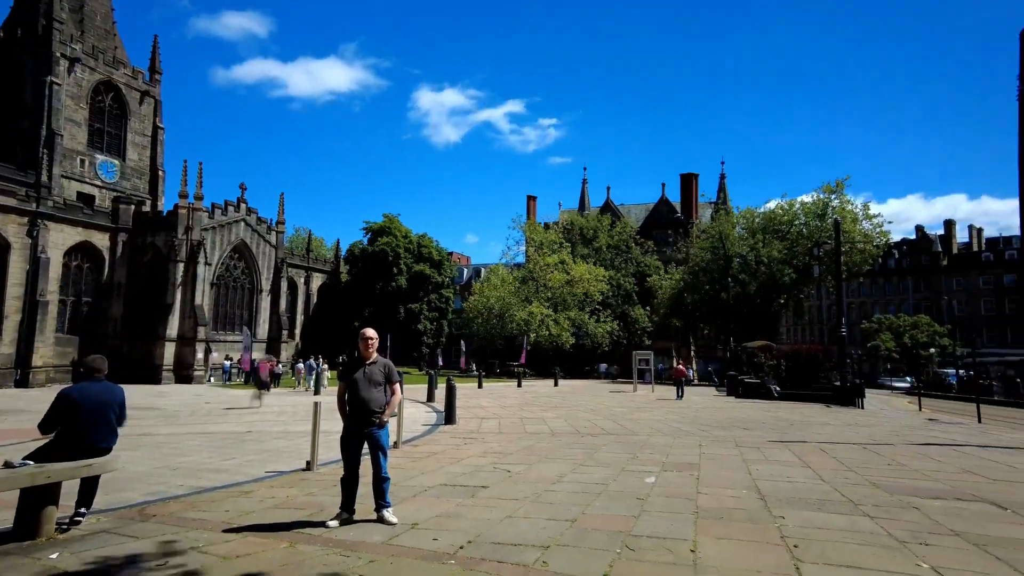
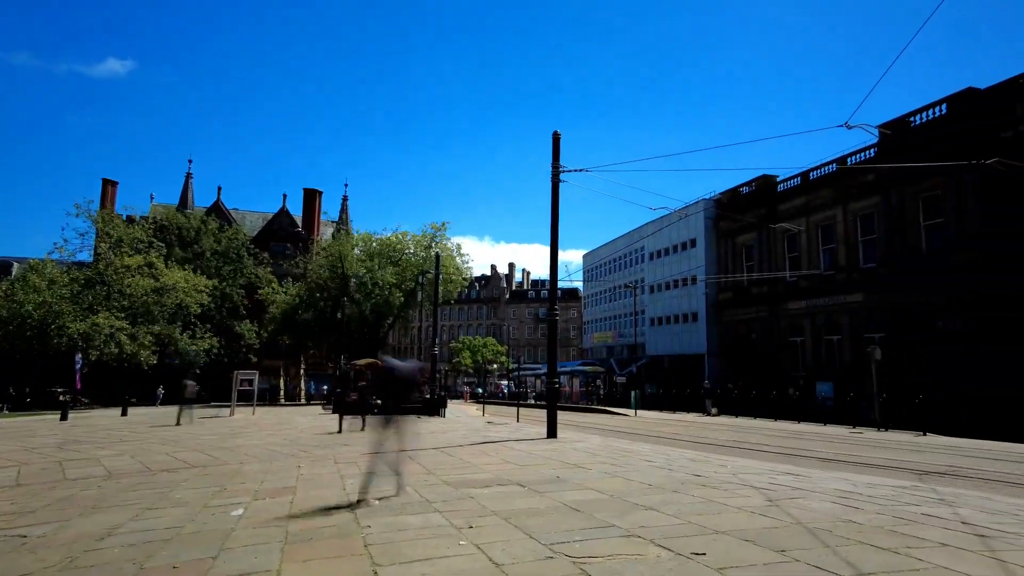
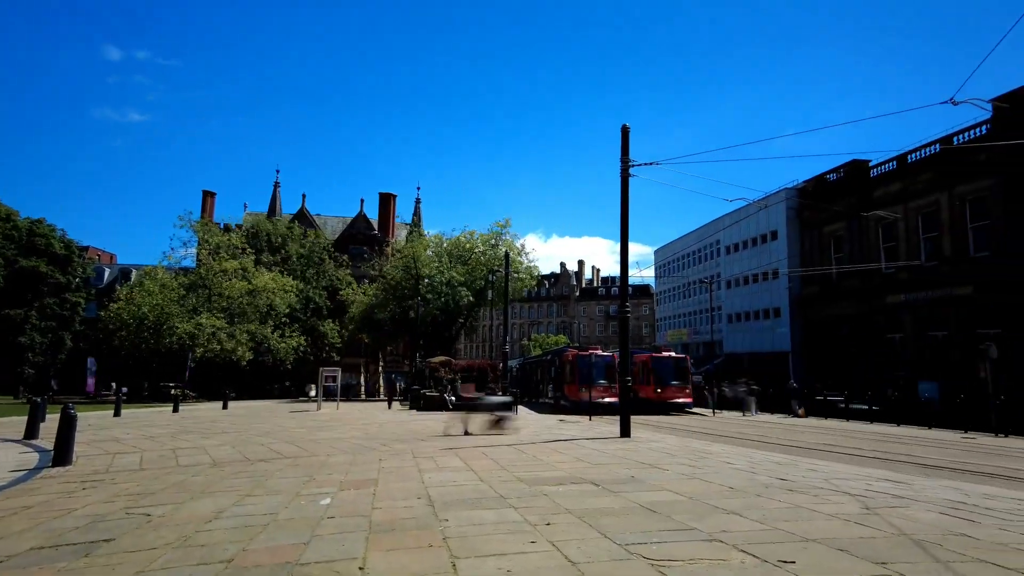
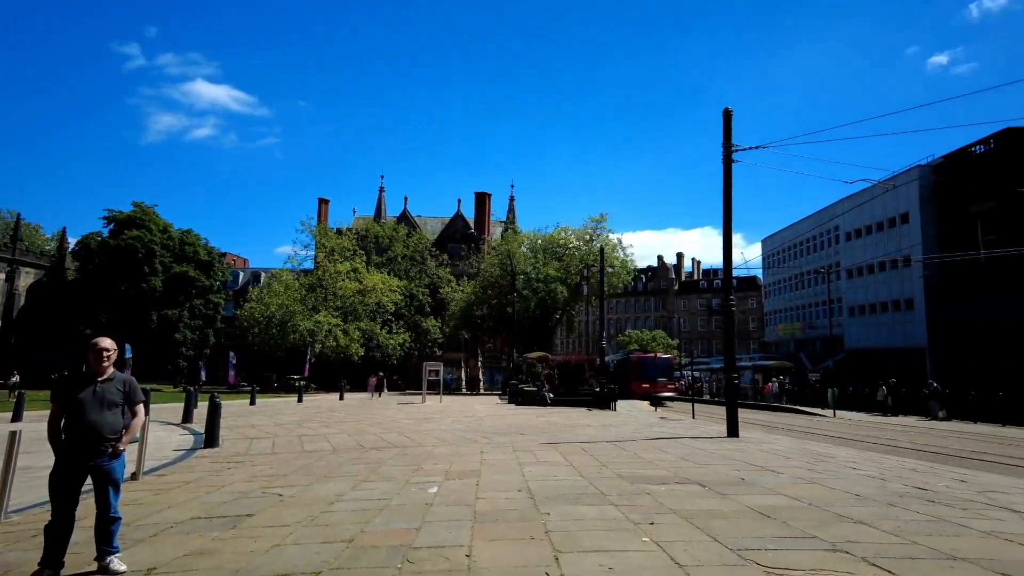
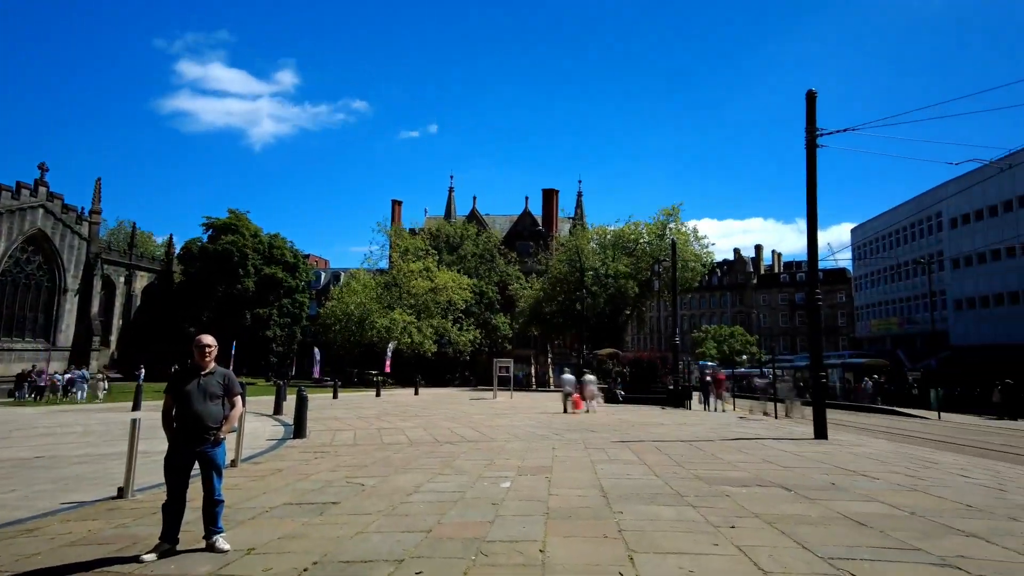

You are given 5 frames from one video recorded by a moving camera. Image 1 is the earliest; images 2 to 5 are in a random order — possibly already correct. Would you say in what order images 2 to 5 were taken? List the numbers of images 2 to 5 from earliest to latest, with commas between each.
5, 4, 3, 2
